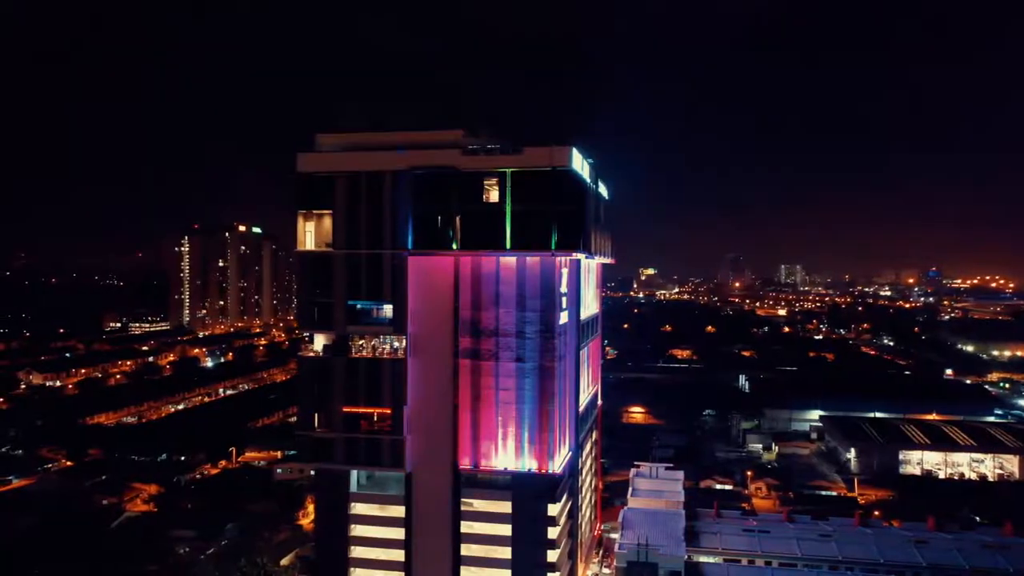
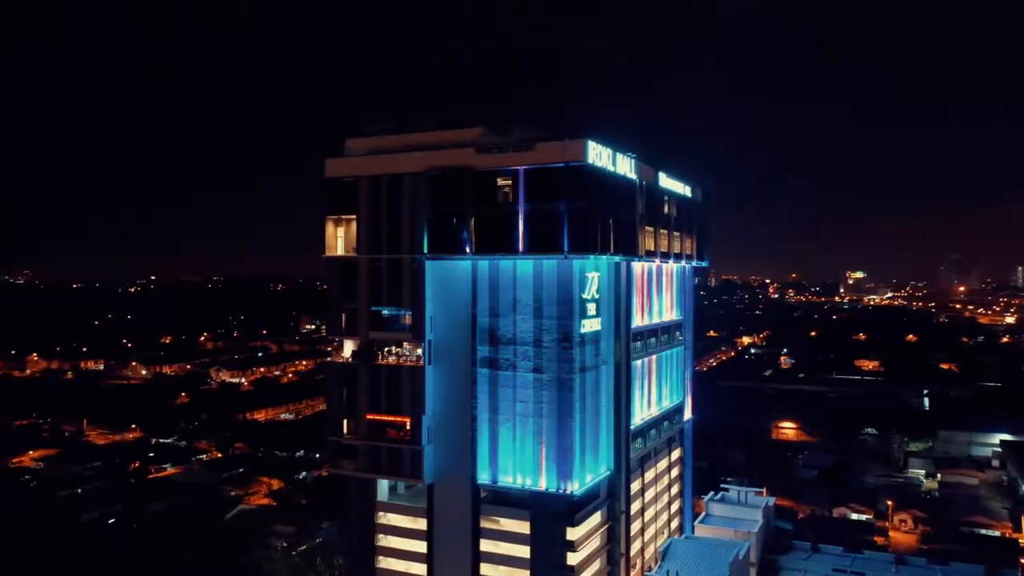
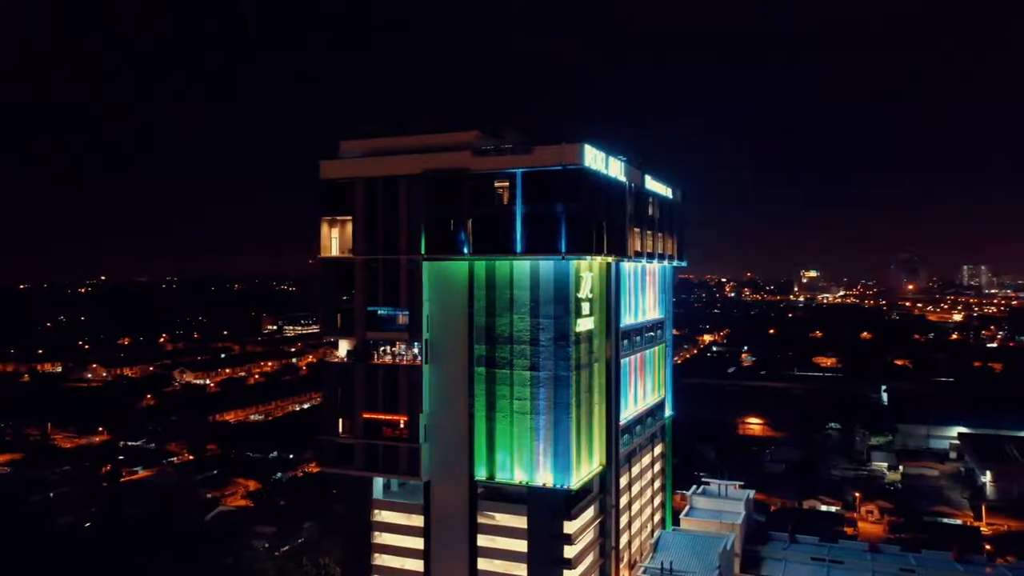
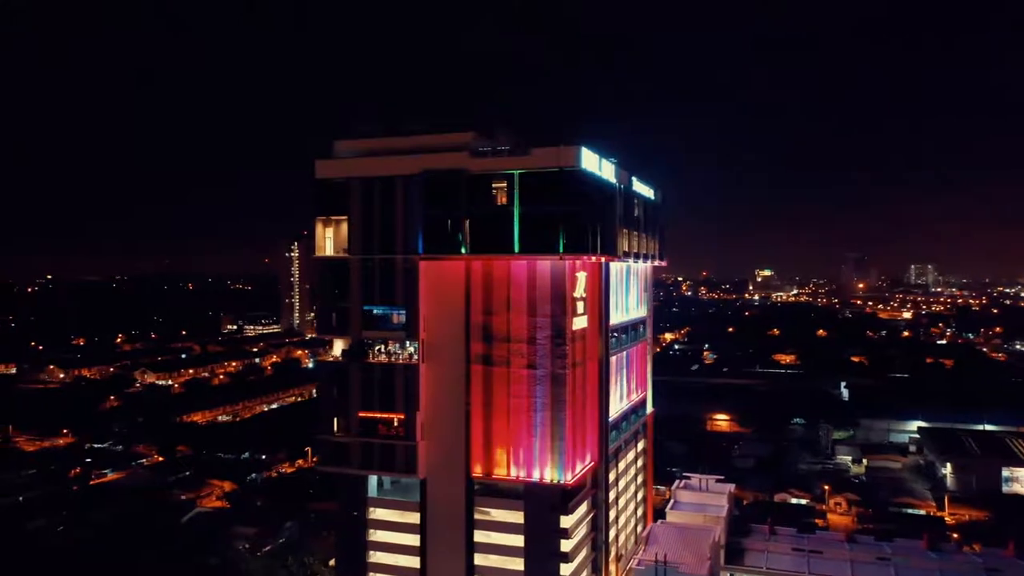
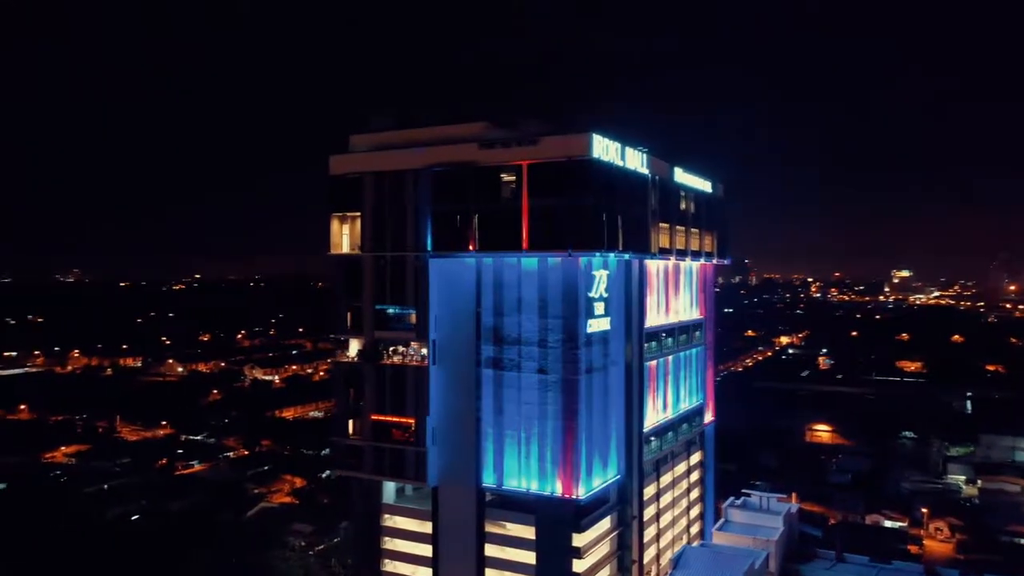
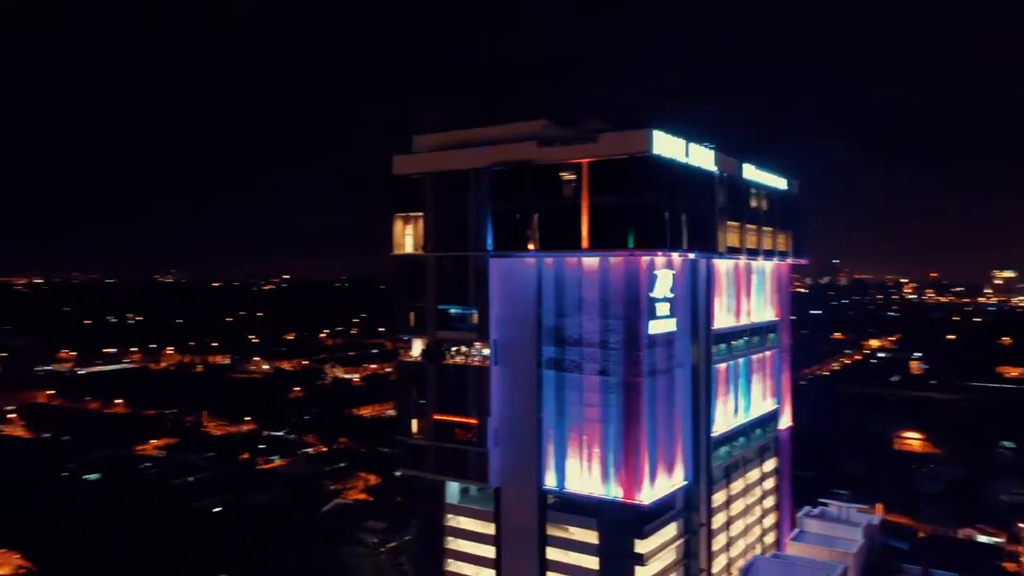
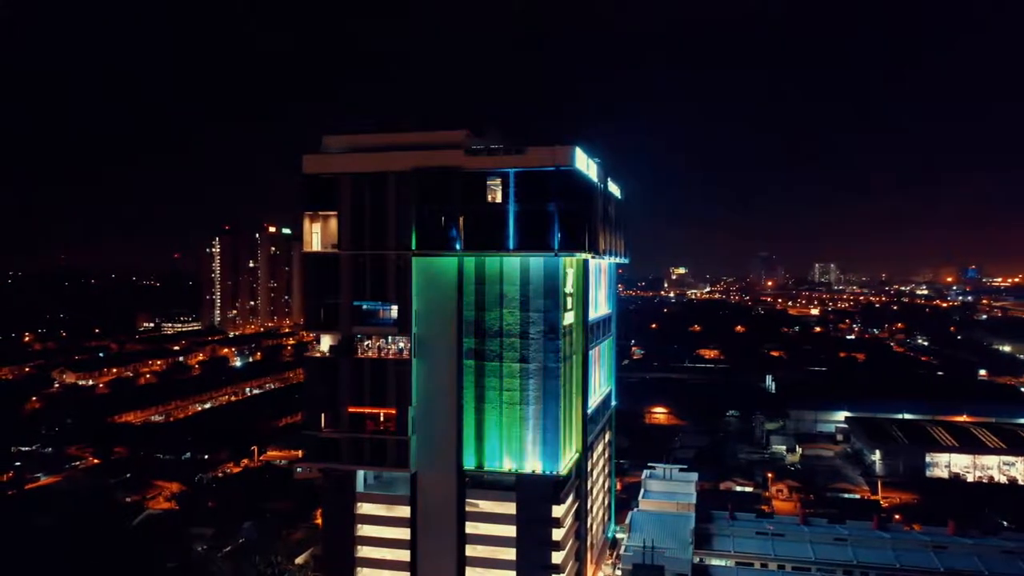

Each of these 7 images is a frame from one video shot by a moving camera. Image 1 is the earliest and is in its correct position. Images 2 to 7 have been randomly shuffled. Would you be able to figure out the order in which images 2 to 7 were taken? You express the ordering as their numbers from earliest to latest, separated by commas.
7, 4, 3, 2, 5, 6
